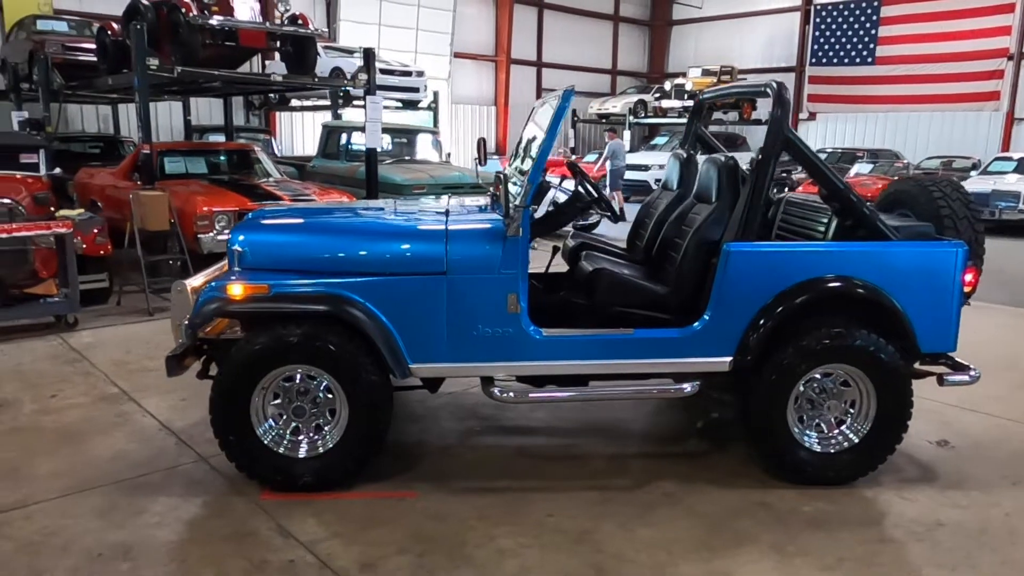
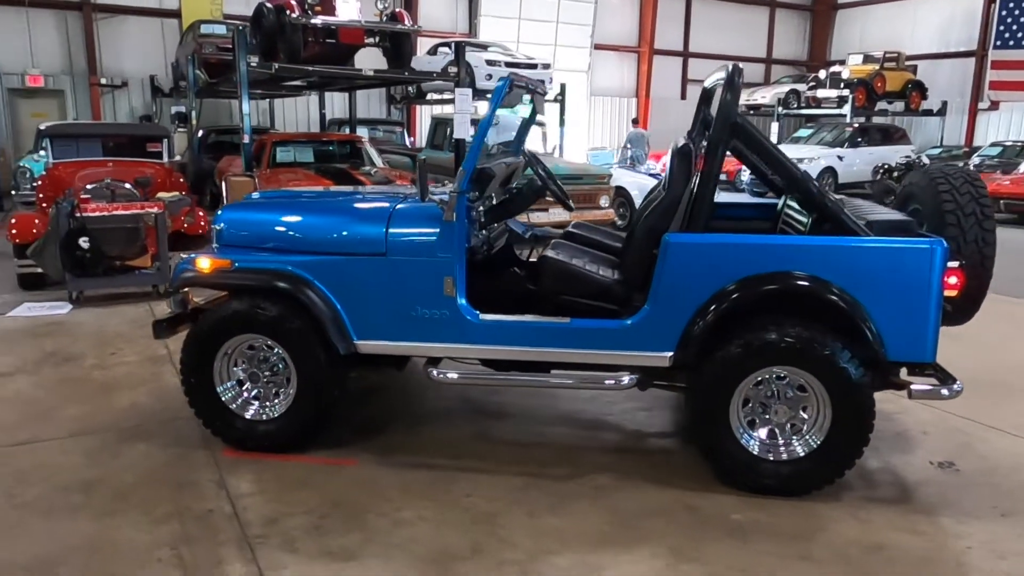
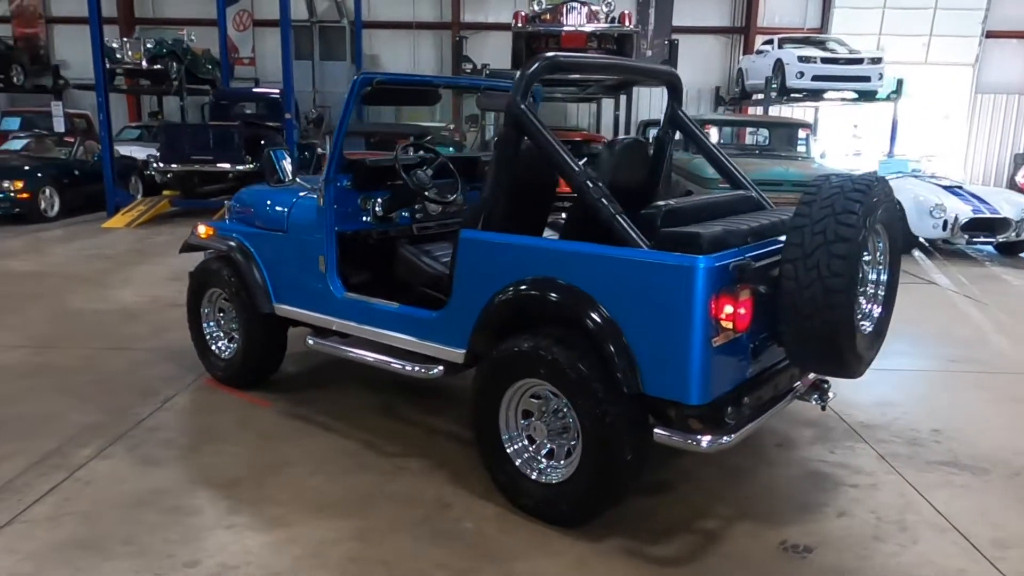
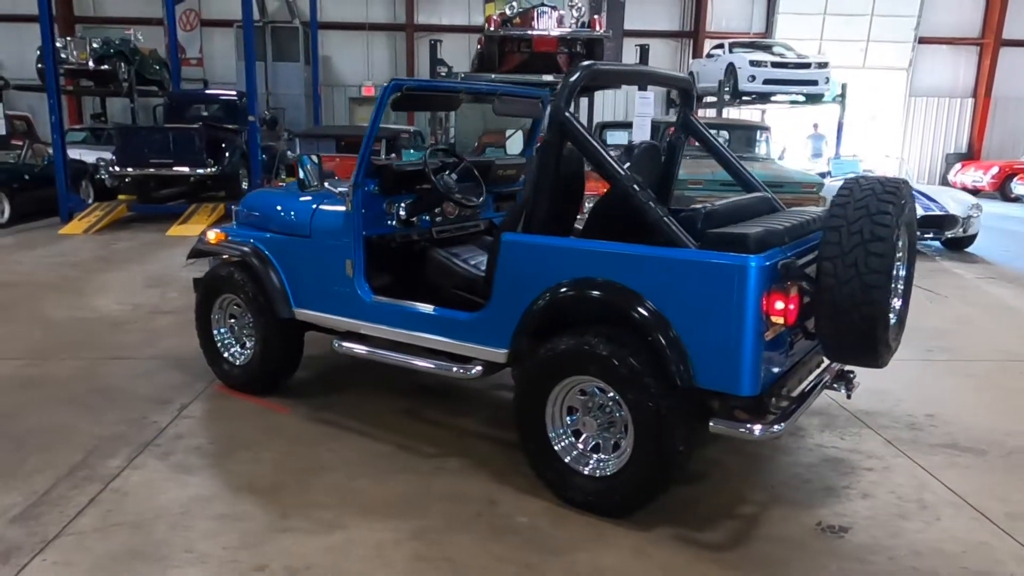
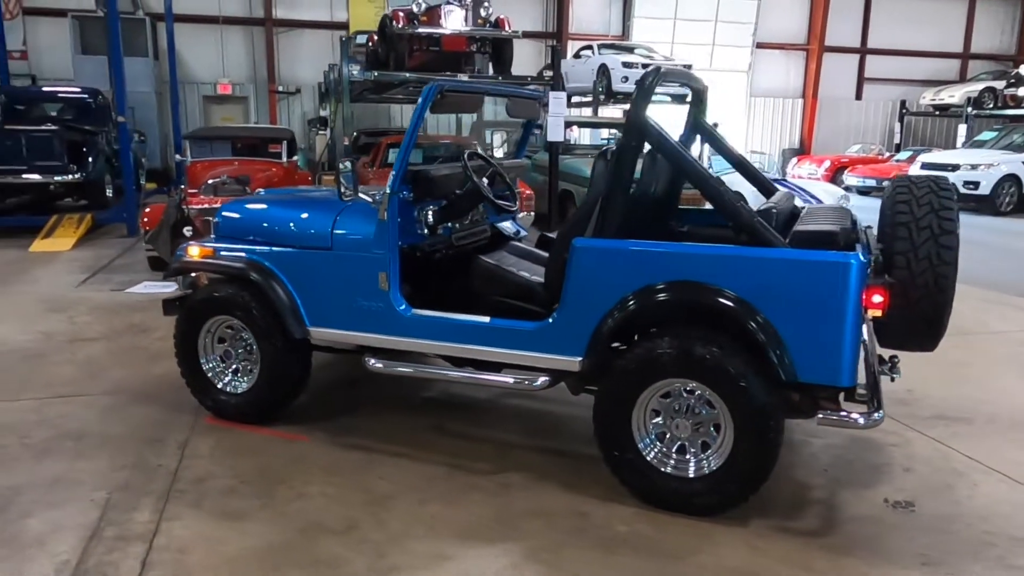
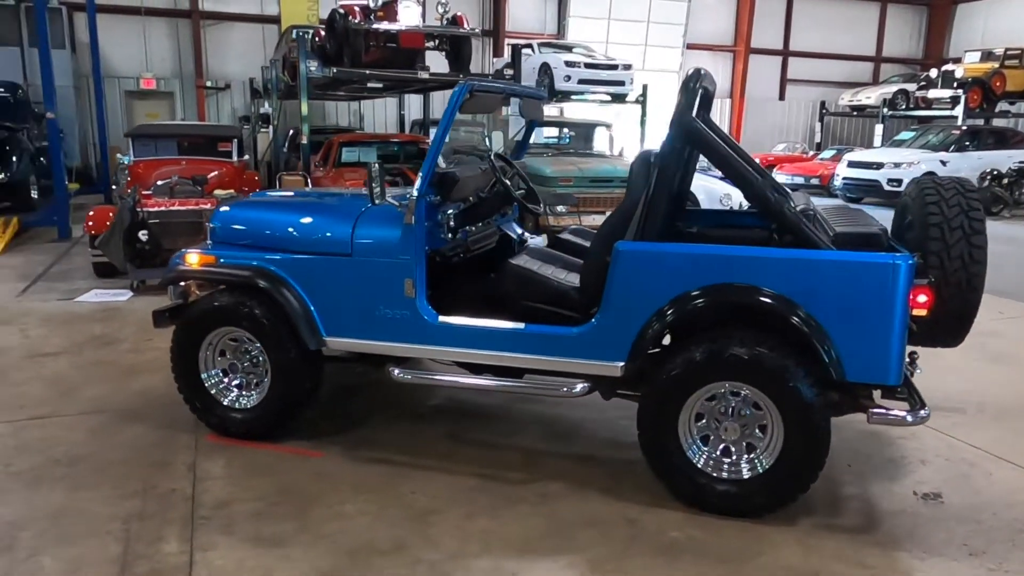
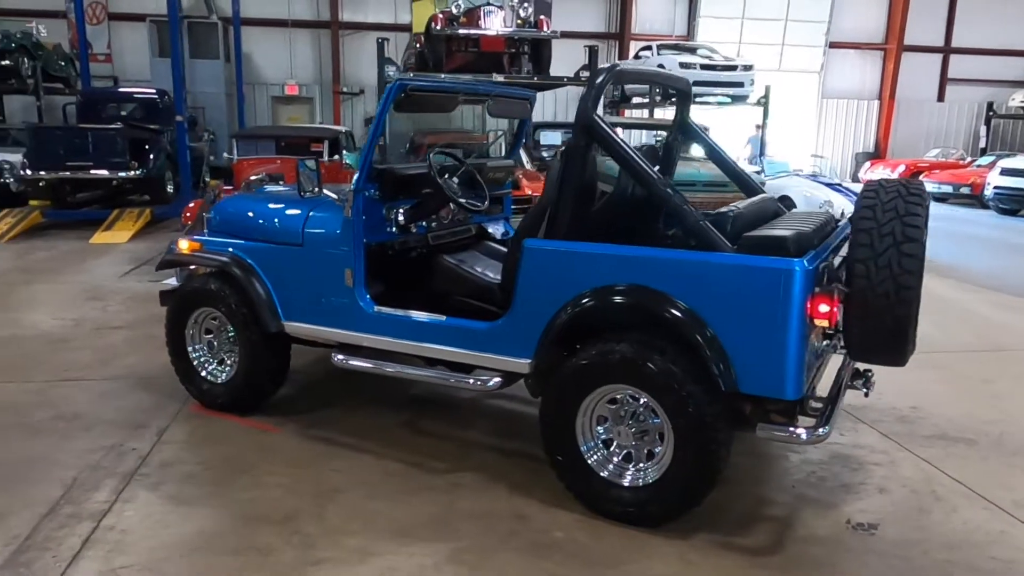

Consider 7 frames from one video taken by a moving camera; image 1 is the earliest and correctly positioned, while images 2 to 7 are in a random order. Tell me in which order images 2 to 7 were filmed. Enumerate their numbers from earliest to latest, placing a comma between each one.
2, 6, 5, 7, 4, 3
